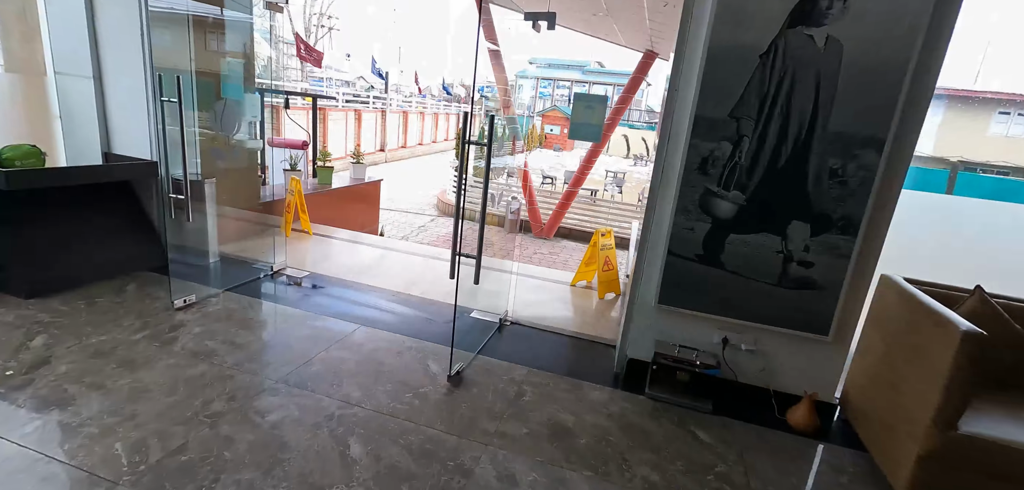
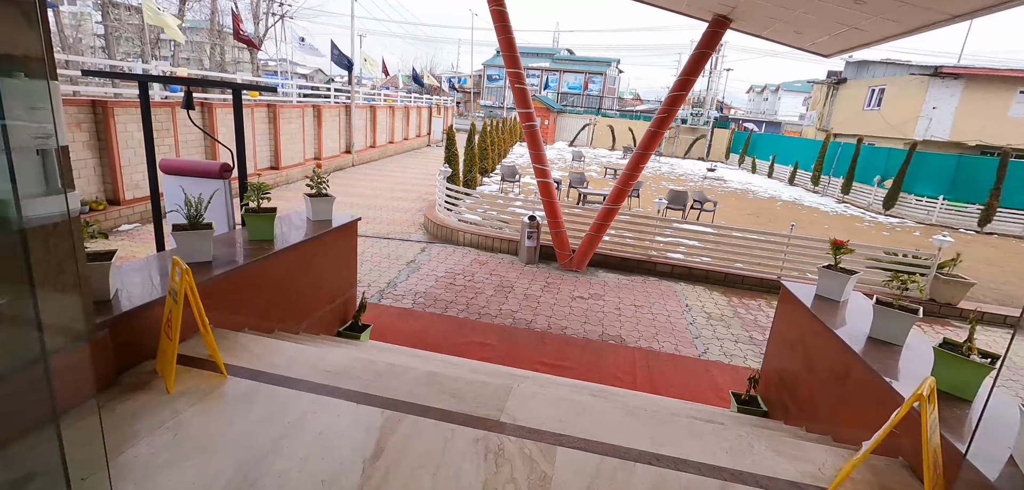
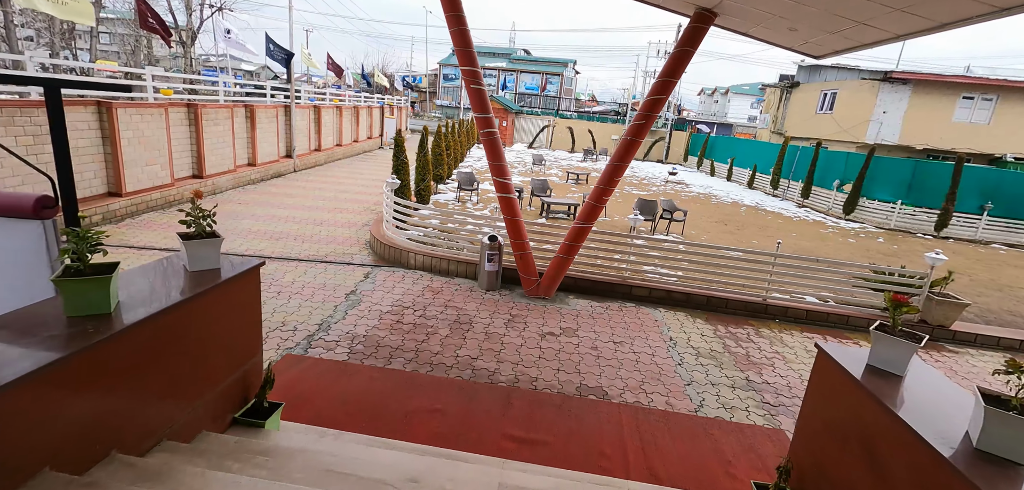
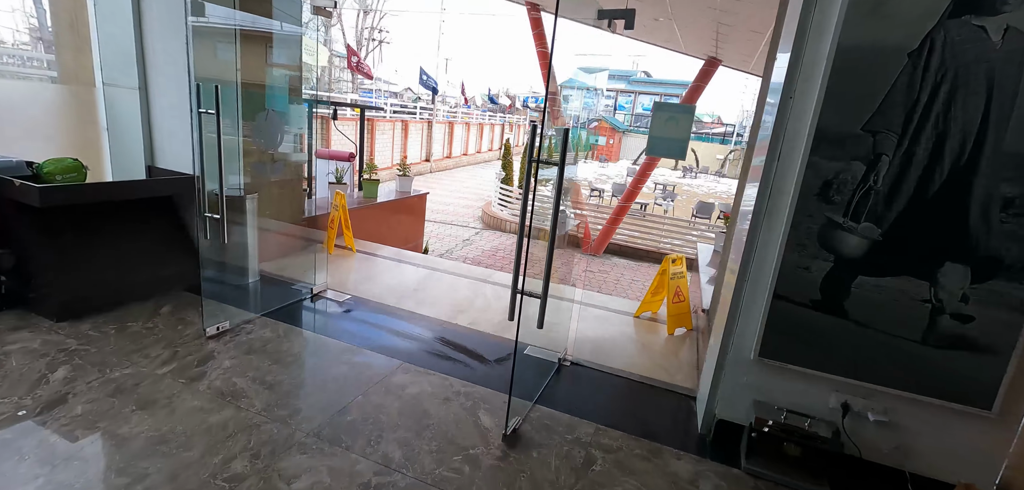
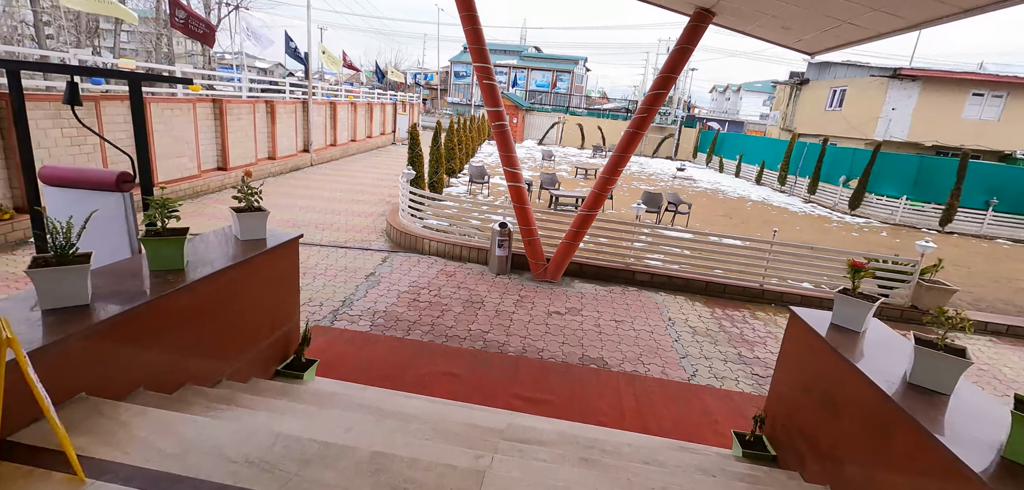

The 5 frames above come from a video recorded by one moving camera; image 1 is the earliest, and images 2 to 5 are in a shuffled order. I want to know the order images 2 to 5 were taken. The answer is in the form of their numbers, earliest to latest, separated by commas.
4, 2, 5, 3
